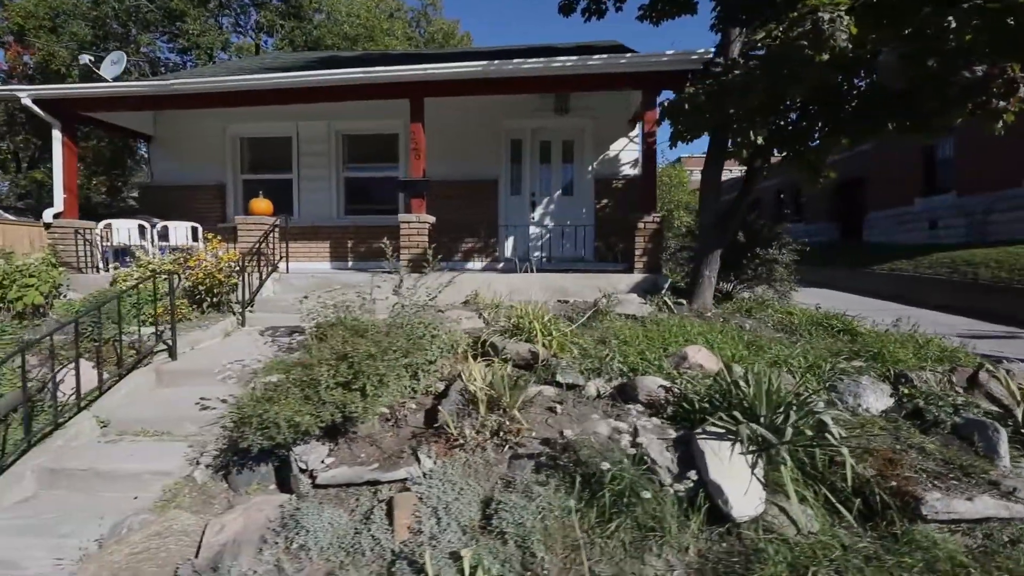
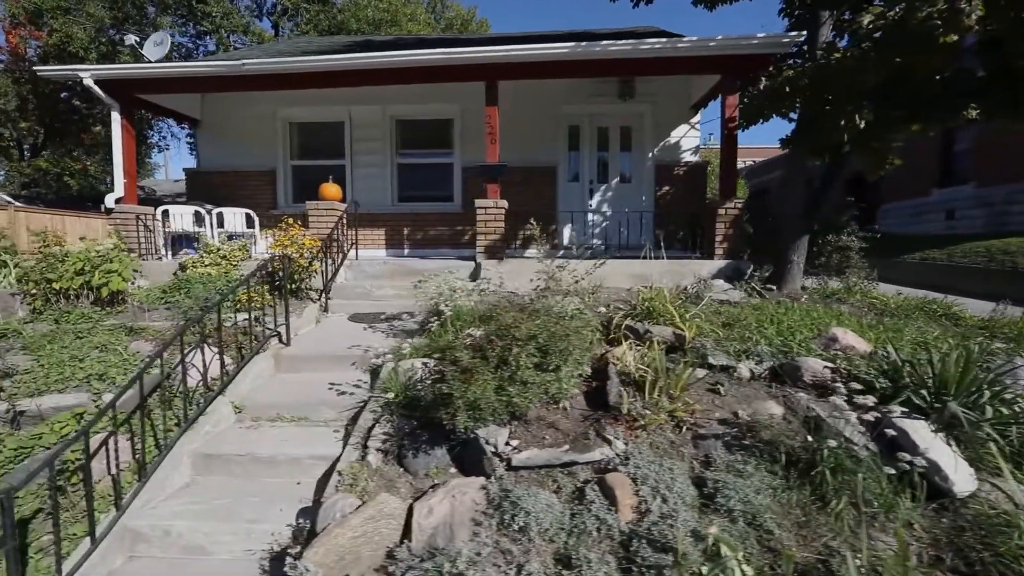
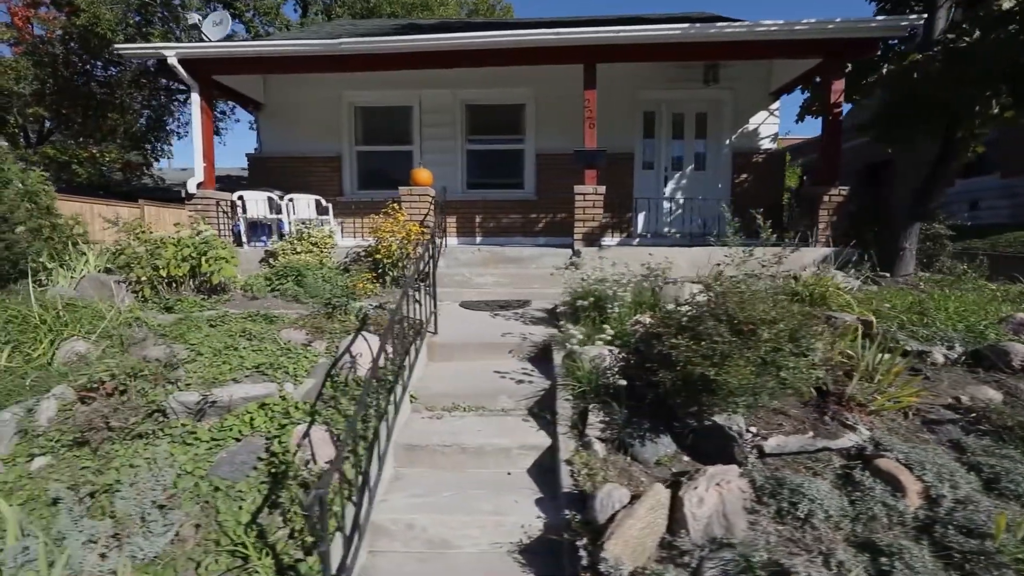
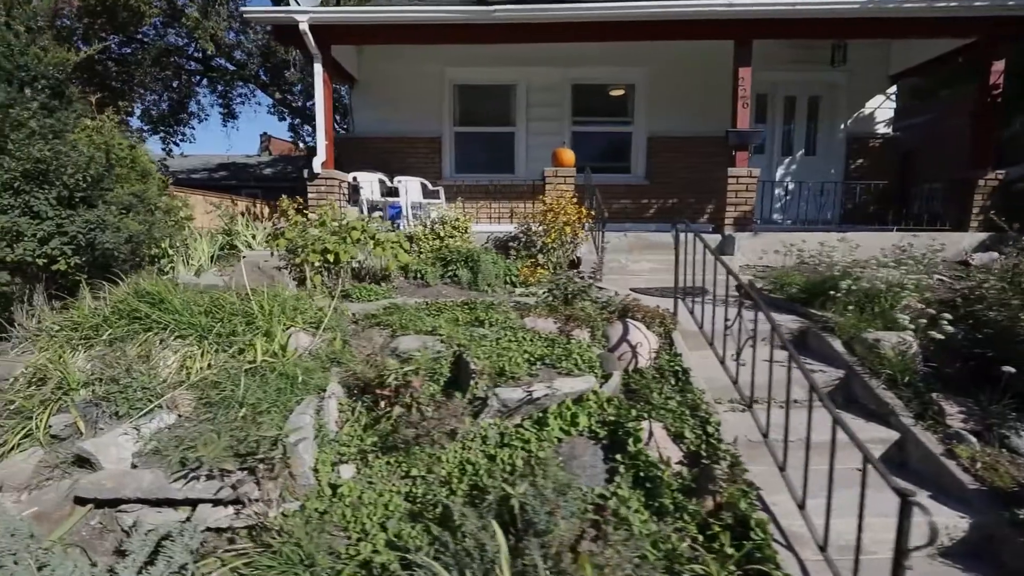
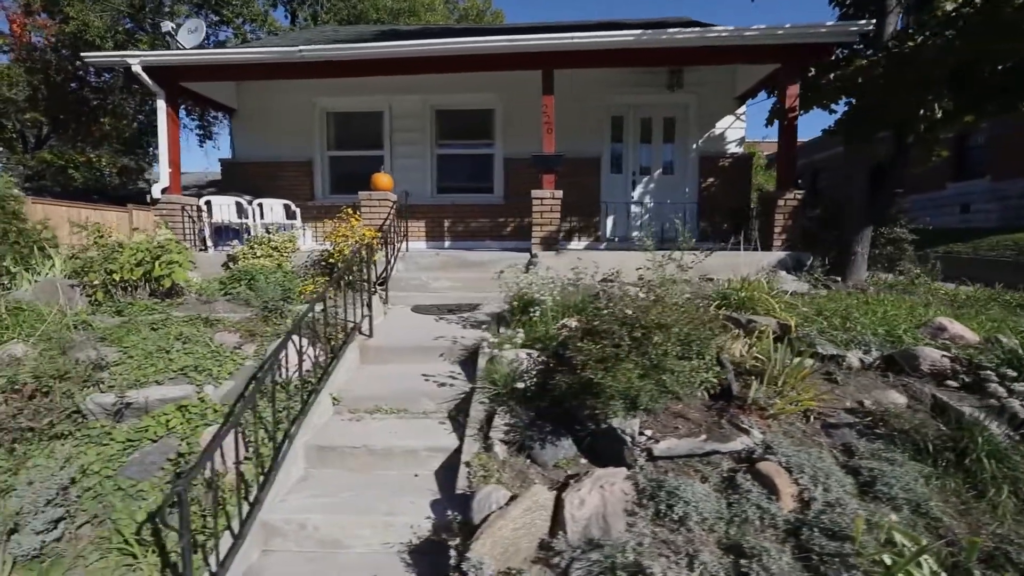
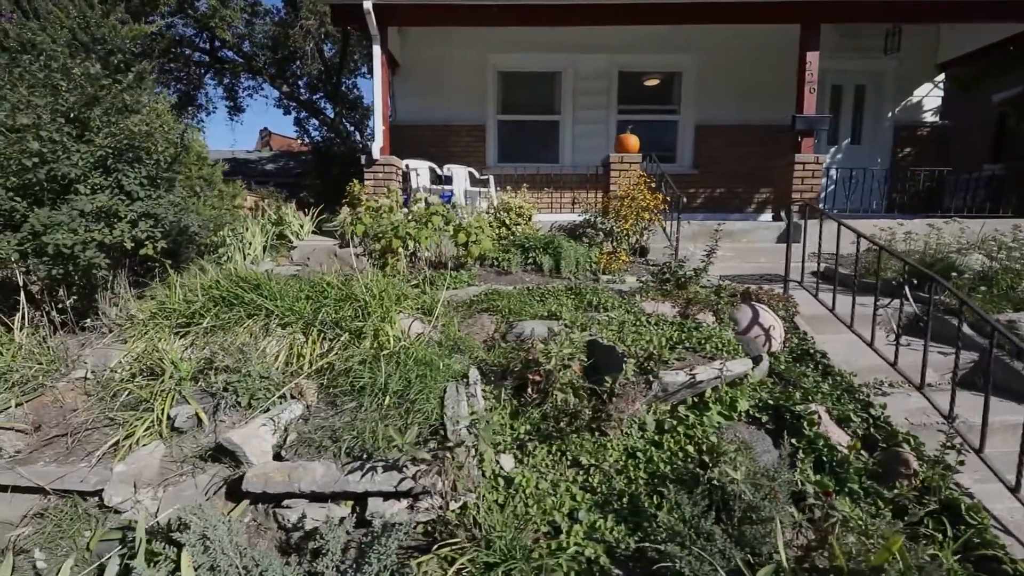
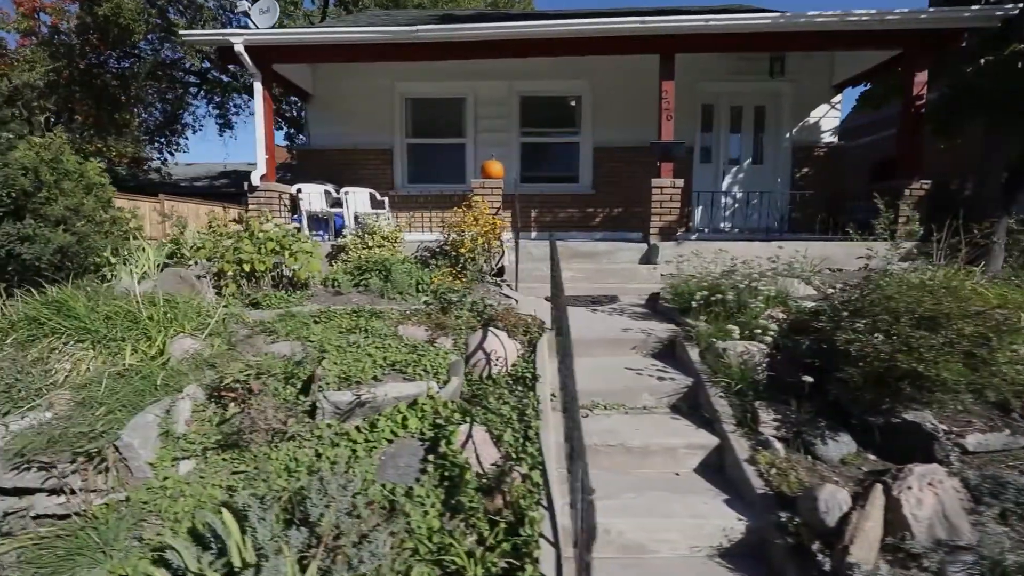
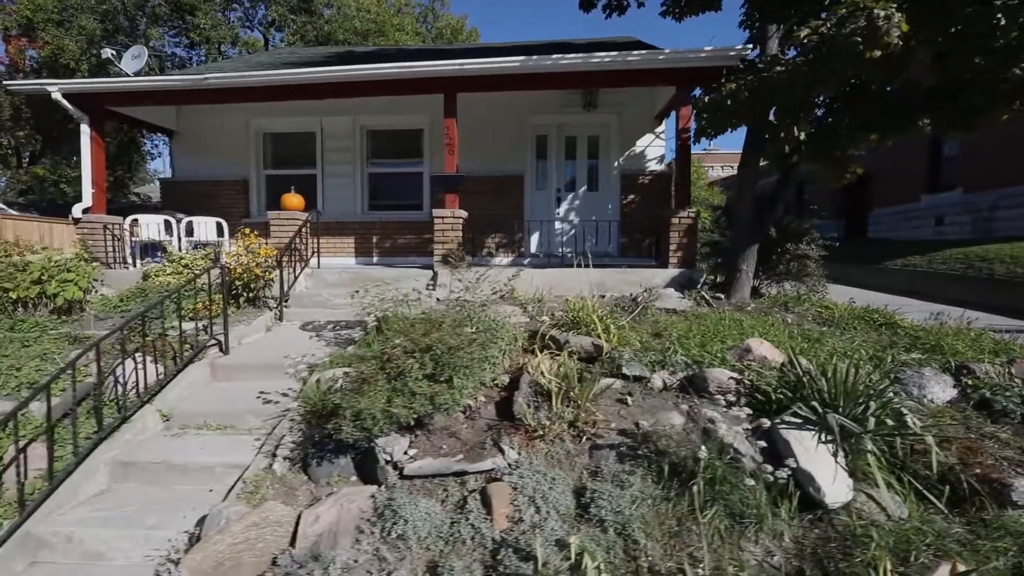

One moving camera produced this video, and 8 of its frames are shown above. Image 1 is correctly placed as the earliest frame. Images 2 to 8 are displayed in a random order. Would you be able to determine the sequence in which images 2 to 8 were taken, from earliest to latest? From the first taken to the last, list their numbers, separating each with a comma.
8, 2, 5, 3, 7, 4, 6
